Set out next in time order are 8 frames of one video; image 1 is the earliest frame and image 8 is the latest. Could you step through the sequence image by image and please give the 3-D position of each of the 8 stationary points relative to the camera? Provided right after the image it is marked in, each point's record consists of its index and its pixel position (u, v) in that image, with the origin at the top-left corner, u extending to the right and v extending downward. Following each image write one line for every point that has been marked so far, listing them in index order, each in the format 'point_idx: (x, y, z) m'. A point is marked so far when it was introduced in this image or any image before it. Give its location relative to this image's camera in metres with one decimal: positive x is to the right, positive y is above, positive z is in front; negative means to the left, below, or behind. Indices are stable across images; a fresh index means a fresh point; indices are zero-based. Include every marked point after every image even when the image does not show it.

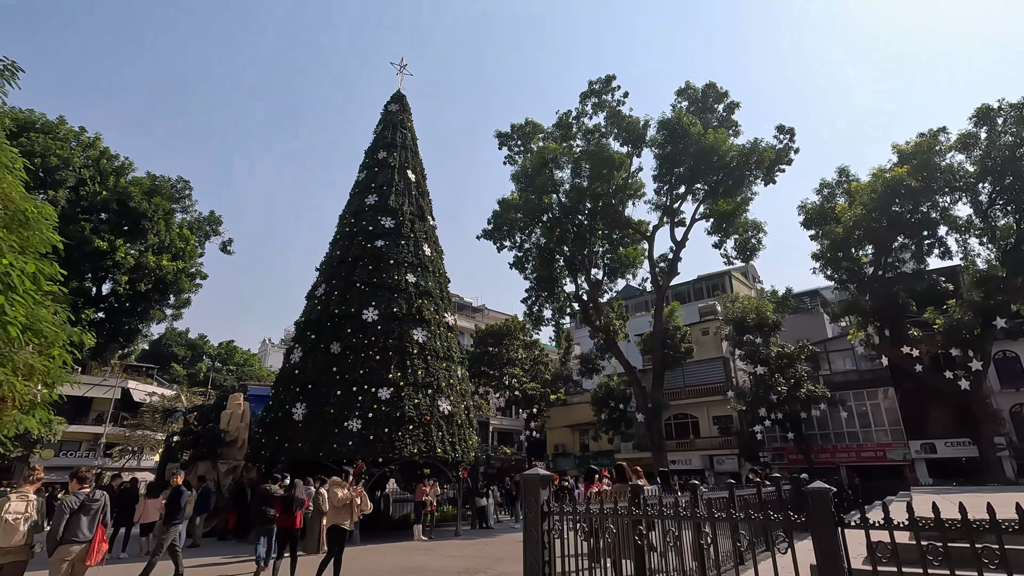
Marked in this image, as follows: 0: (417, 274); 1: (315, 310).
0: (-2.6, +0.4, +14.5) m
1: (-5.0, -0.6, +13.7) m
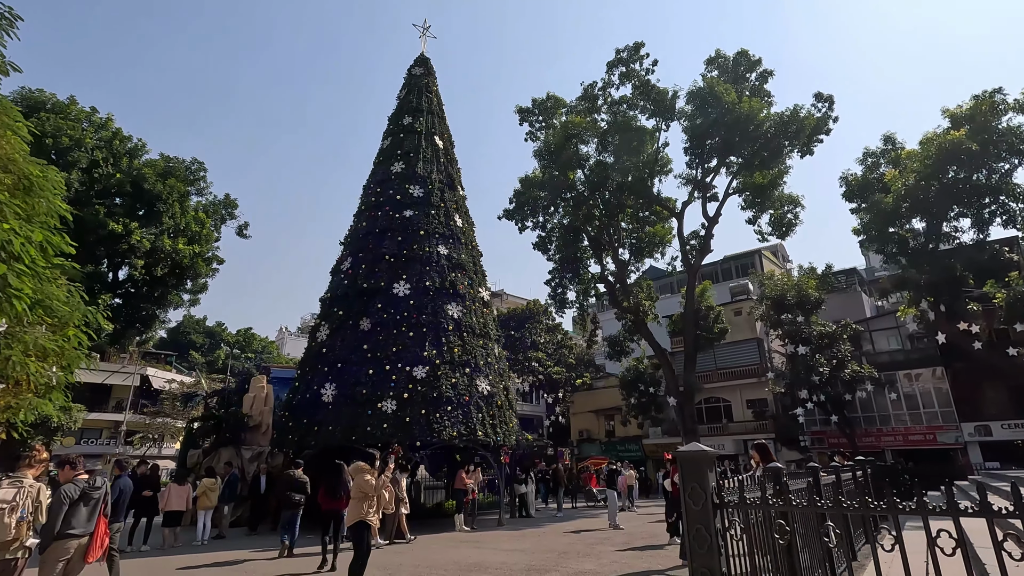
0: (-1.6, +1.1, +13.5) m
1: (-4.1, 0.0, +12.7) m
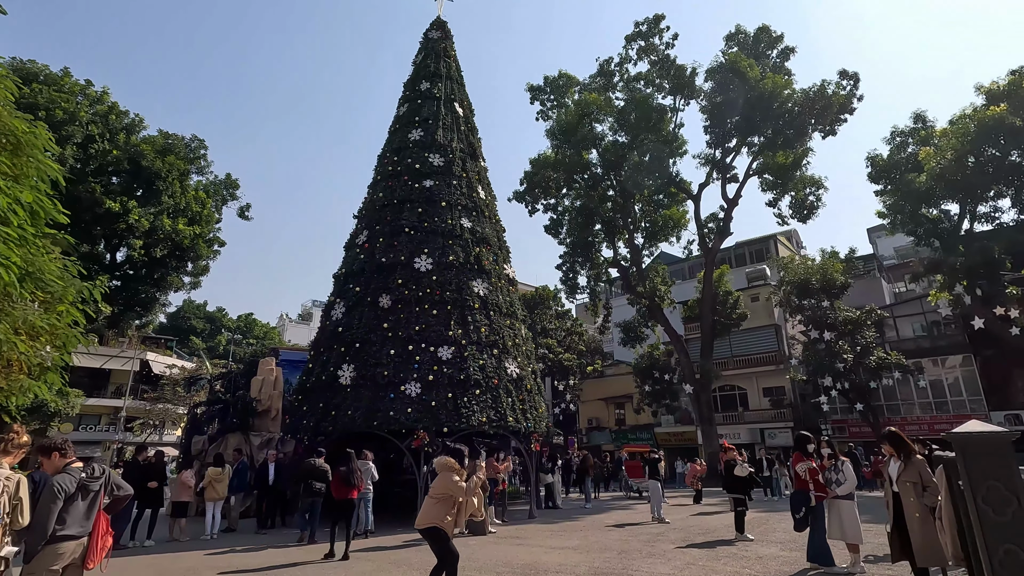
0: (-0.9, +1.6, +12.5) m
1: (-3.4, +0.6, +11.8) m
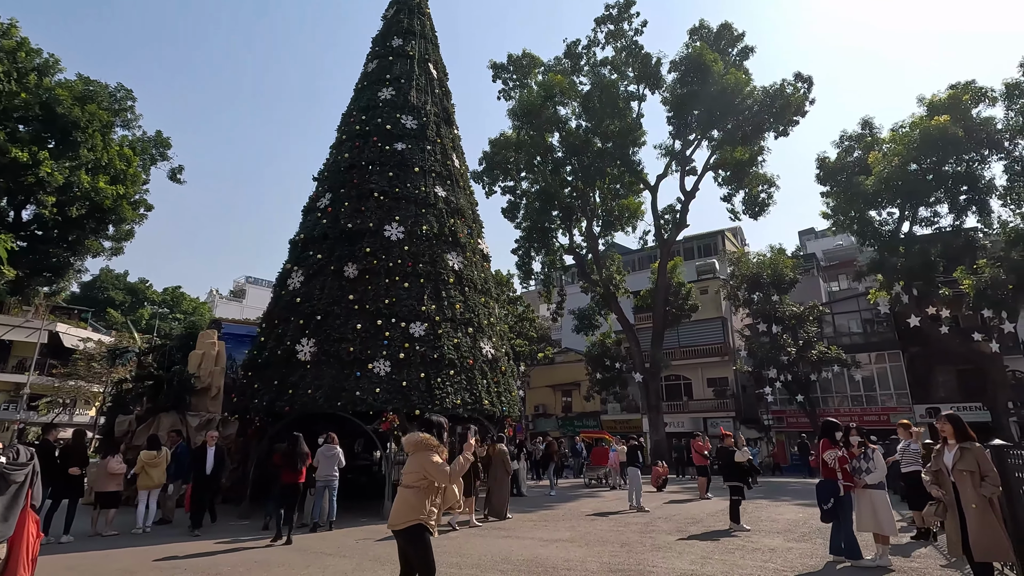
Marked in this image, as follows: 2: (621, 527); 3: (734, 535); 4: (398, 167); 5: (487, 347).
0: (-1.4, +2.2, +11.7) m
1: (-3.8, +1.2, +10.7) m
2: (+1.5, -3.3, +7.5) m
3: (+2.8, -3.1, +6.7) m
4: (-2.4, +2.5, +11.3) m
5: (-0.5, -1.2, +10.4) m
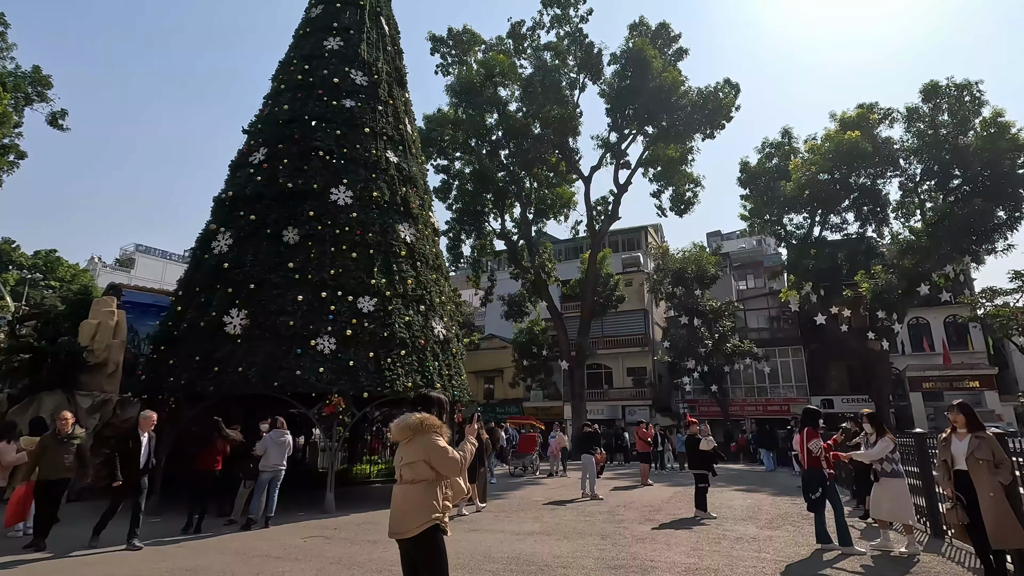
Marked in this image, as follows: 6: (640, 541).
0: (-2.3, +2.7, +10.7) m
1: (-4.6, +1.9, +9.4) m
2: (+1.0, -3.1, +7.2) m
3: (+2.4, -2.9, +6.6) m
4: (-3.2, +3.1, +10.2) m
5: (-1.3, -0.7, +9.7) m
6: (+1.4, -2.7, +5.8) m
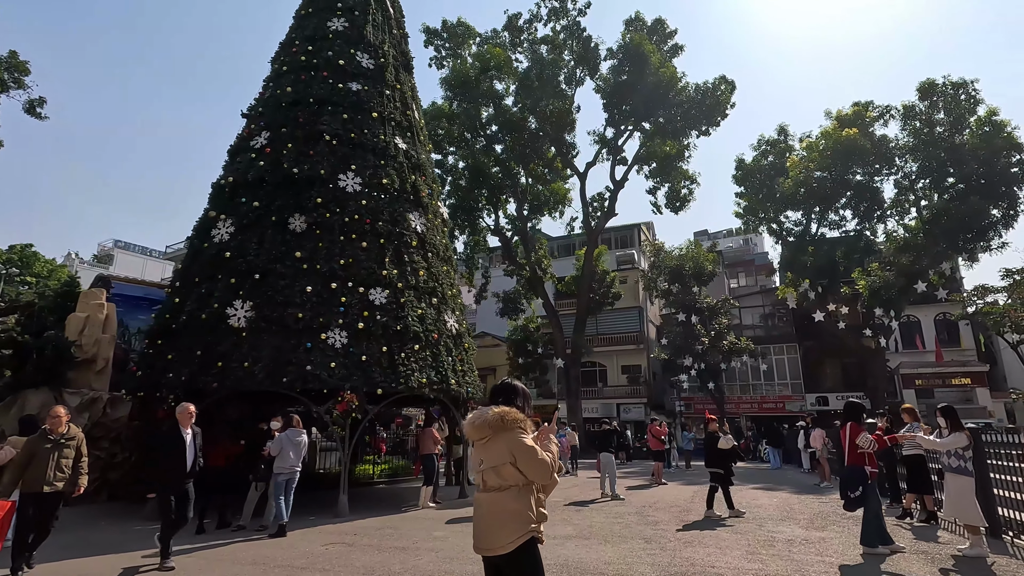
0: (-2.0, +2.9, +10.3) m
1: (-4.3, +2.0, +8.9) m
2: (+1.3, -2.9, +6.8) m
3: (+2.7, -2.8, +6.3) m
4: (-2.9, +3.2, +9.7) m
5: (-1.1, -0.6, +9.3) m
6: (+1.7, -2.6, +5.4) m
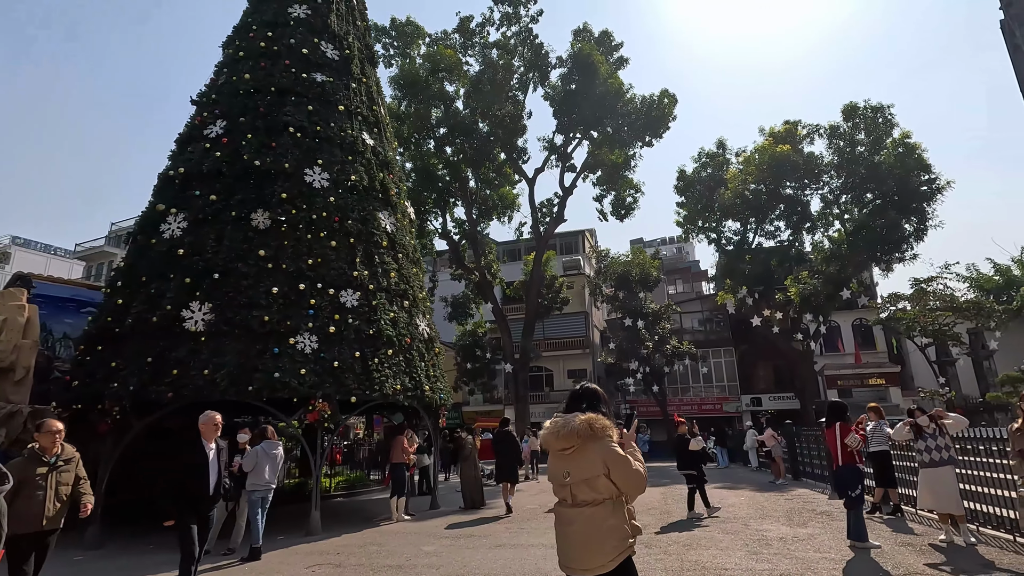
0: (-2.6, +2.8, +9.9) m
1: (-4.6, +2.0, +8.2) m
2: (+1.2, -3.0, +6.7) m
3: (+2.6, -2.8, +6.4) m
4: (-3.3, +3.2, +9.2) m
5: (-1.5, -0.6, +9.0) m
6: (+1.7, -2.6, +5.4) m
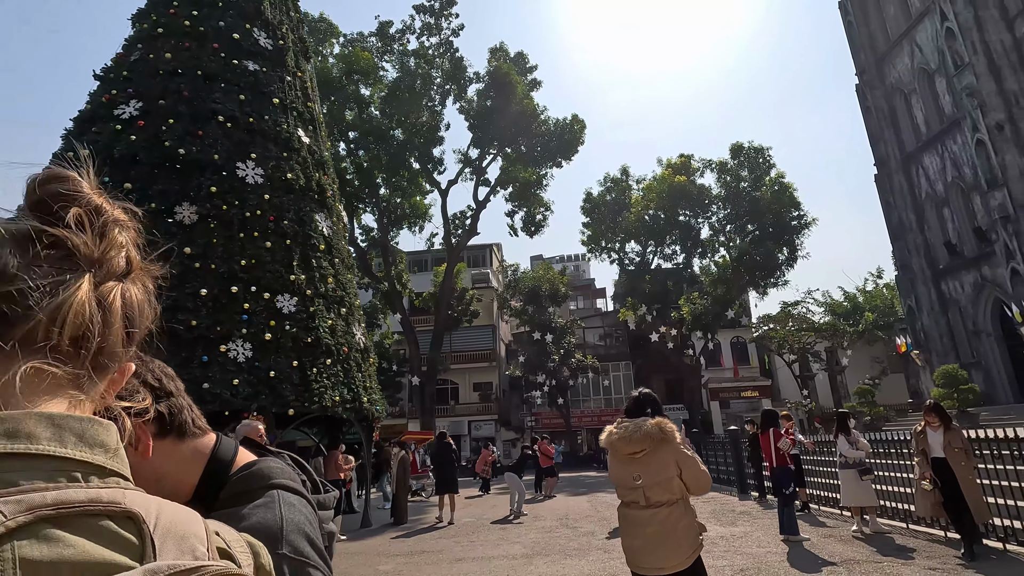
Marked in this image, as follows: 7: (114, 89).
0: (-3.6, +2.7, +9.3) m
1: (-5.3, +2.0, +7.3) m
2: (+0.5, -3.1, +6.9) m
3: (+2.0, -3.1, +6.8) m
4: (-4.2, +3.1, +8.5) m
5: (-2.5, -0.7, +8.6) m
6: (+1.3, -2.8, +5.7) m
7: (-5.8, +2.9, +7.8) m
